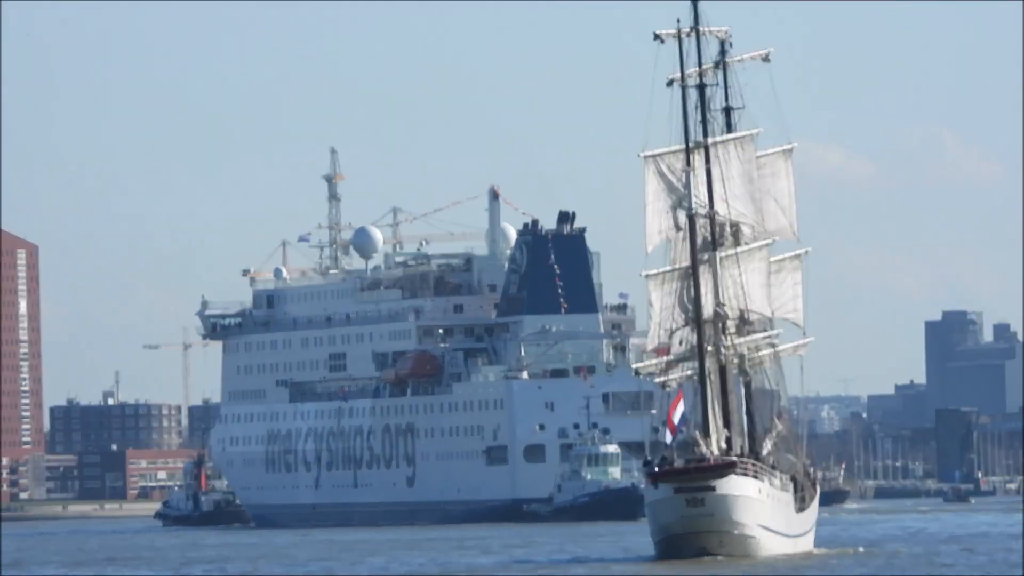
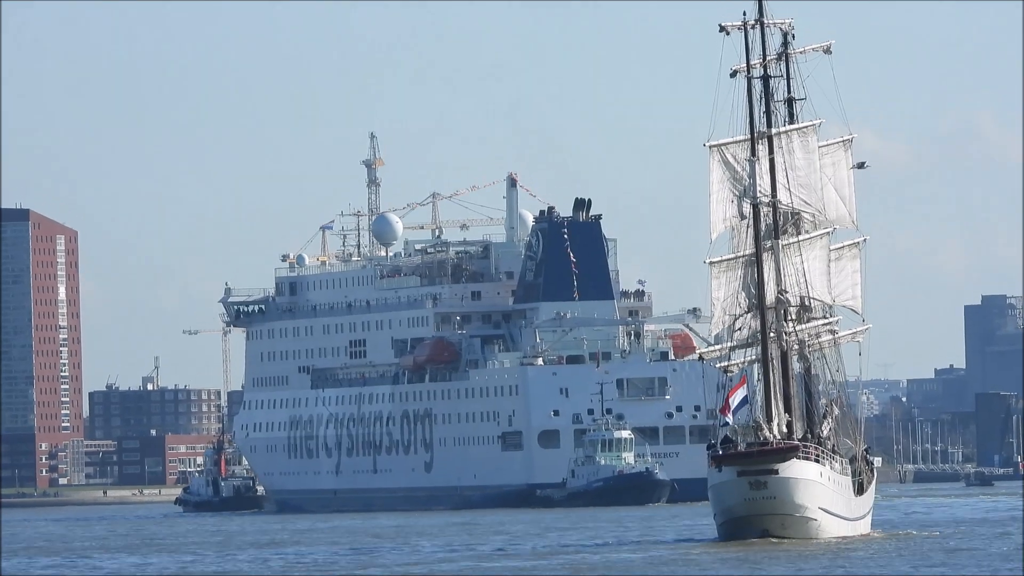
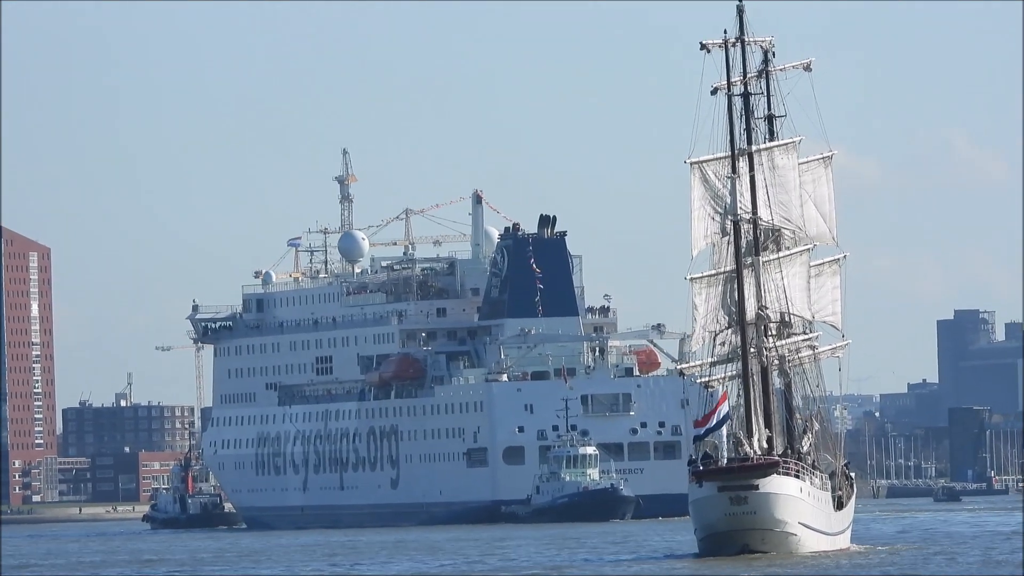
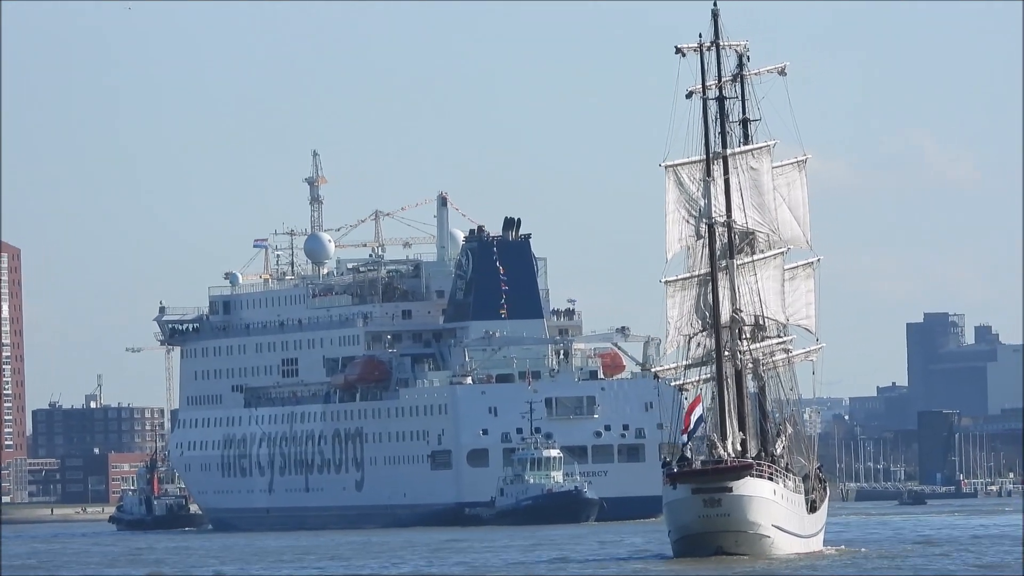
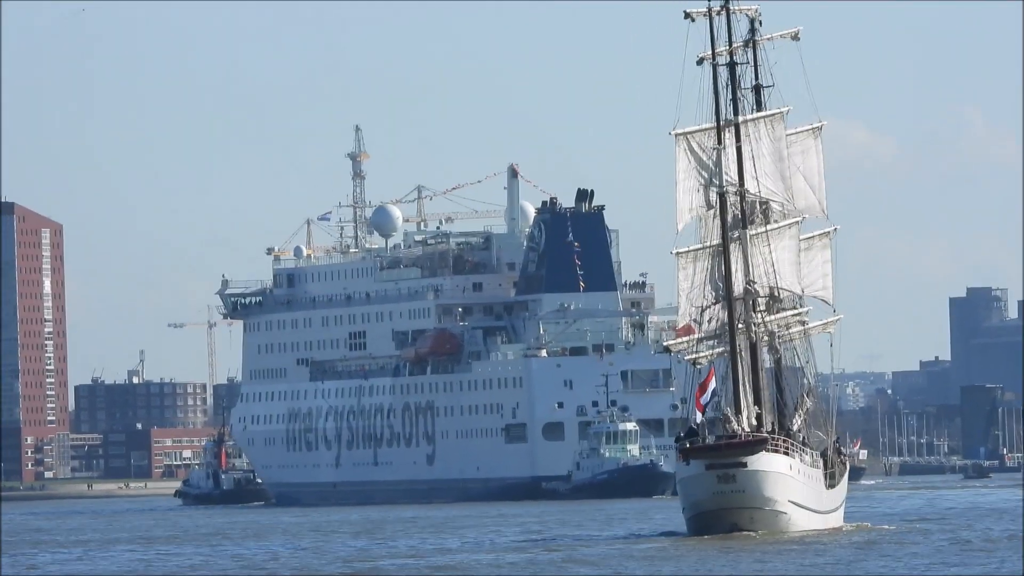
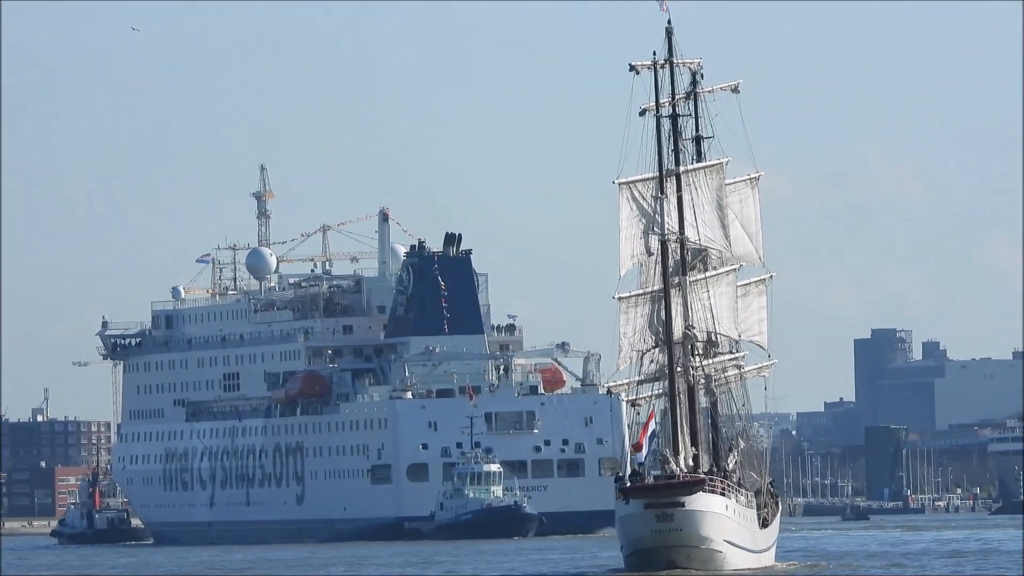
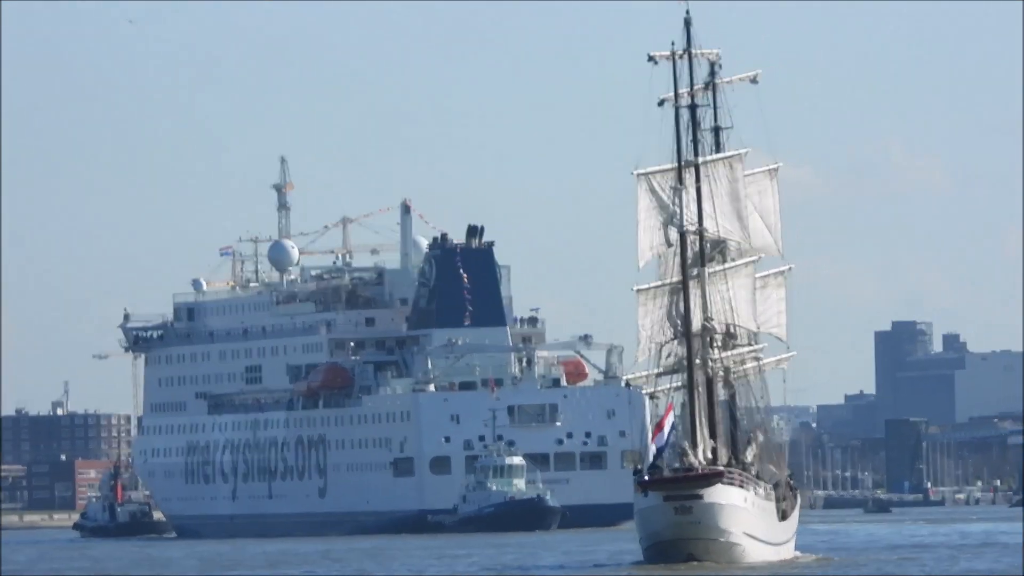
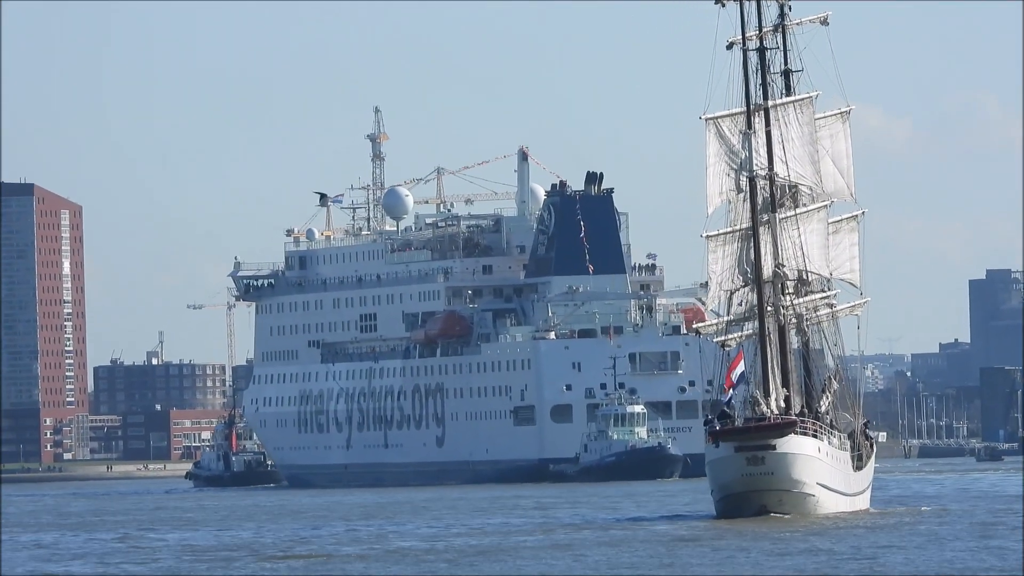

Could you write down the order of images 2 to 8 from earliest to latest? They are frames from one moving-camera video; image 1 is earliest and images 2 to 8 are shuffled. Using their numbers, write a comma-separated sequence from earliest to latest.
5, 8, 2, 3, 4, 7, 6
